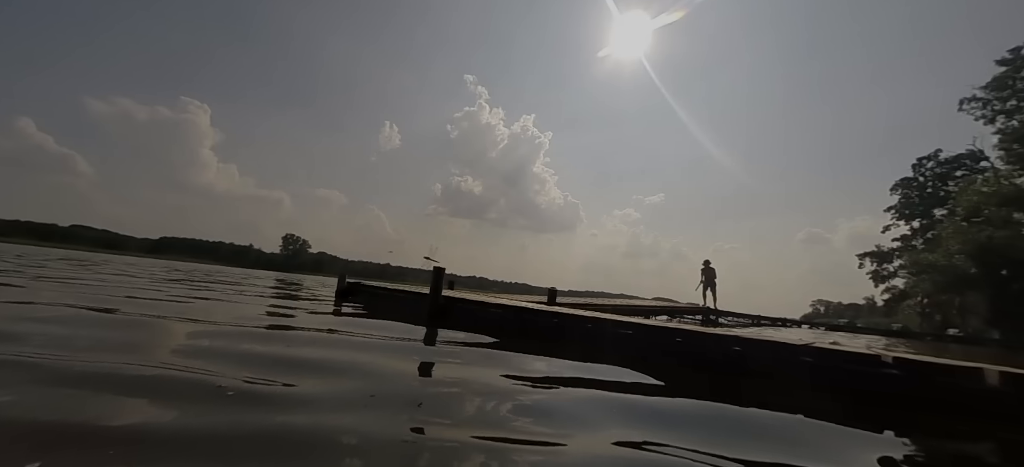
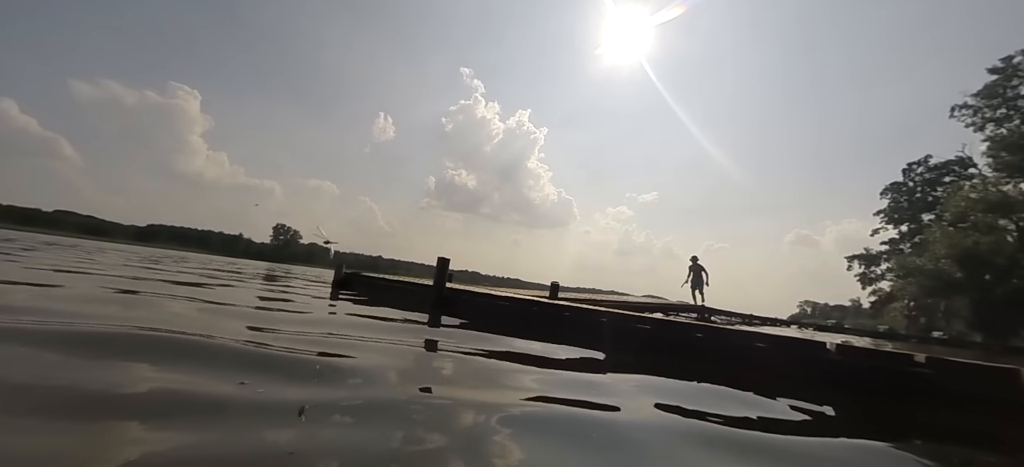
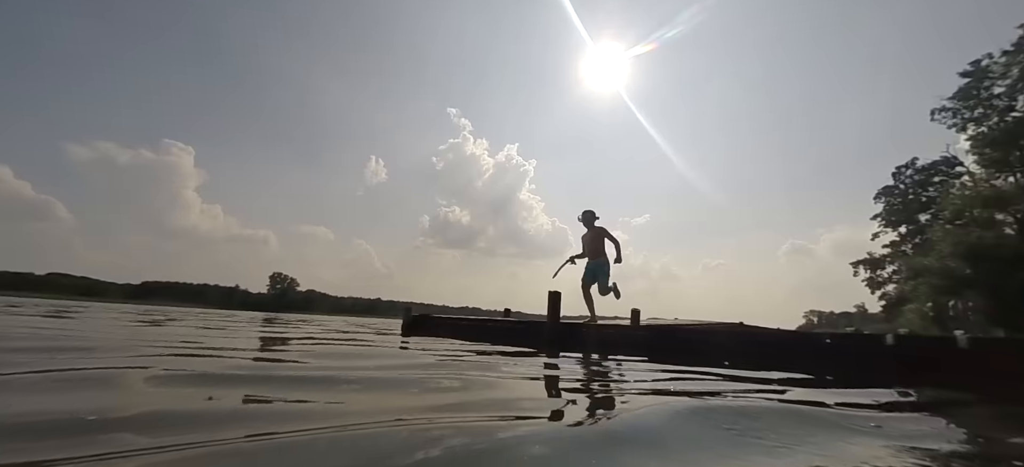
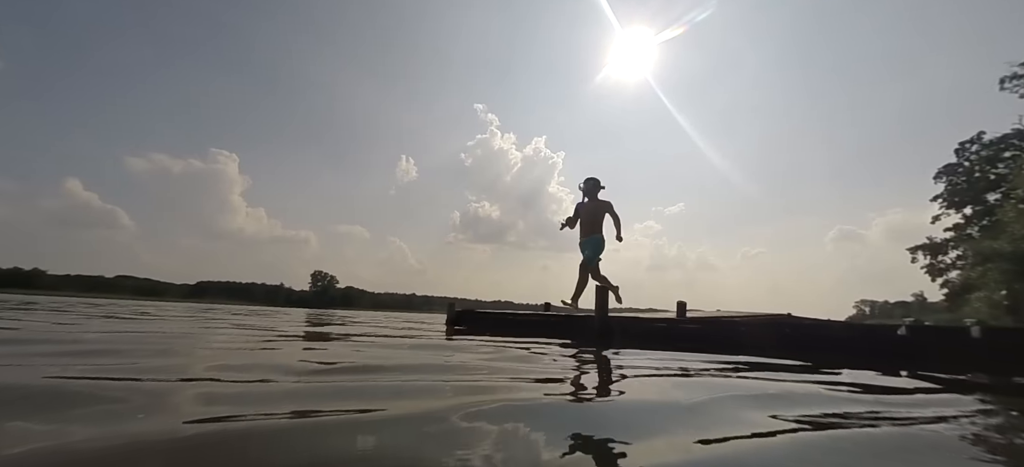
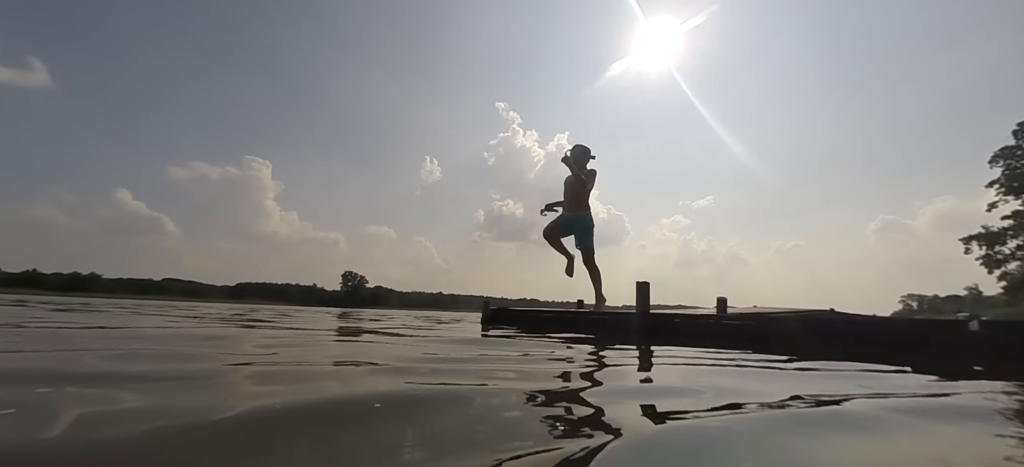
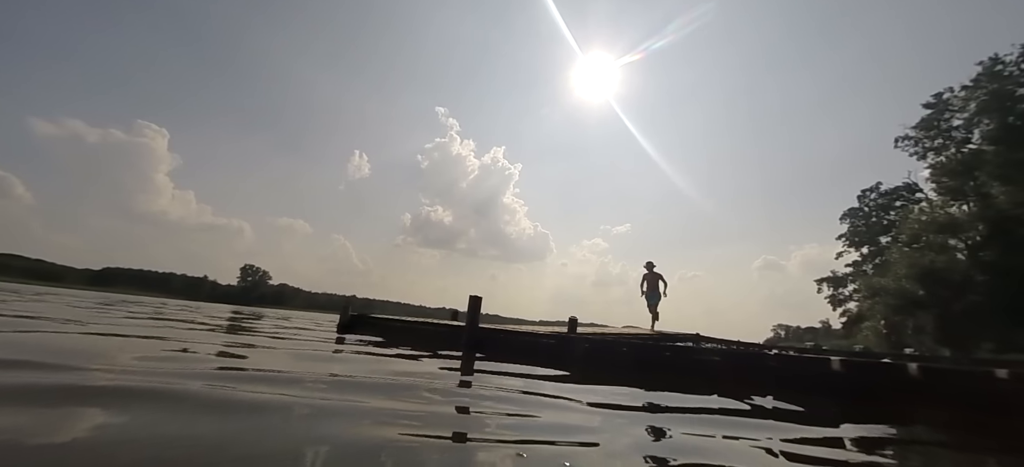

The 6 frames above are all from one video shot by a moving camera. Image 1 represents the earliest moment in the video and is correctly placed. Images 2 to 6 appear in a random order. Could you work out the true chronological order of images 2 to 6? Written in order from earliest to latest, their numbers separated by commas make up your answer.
2, 6, 3, 4, 5
